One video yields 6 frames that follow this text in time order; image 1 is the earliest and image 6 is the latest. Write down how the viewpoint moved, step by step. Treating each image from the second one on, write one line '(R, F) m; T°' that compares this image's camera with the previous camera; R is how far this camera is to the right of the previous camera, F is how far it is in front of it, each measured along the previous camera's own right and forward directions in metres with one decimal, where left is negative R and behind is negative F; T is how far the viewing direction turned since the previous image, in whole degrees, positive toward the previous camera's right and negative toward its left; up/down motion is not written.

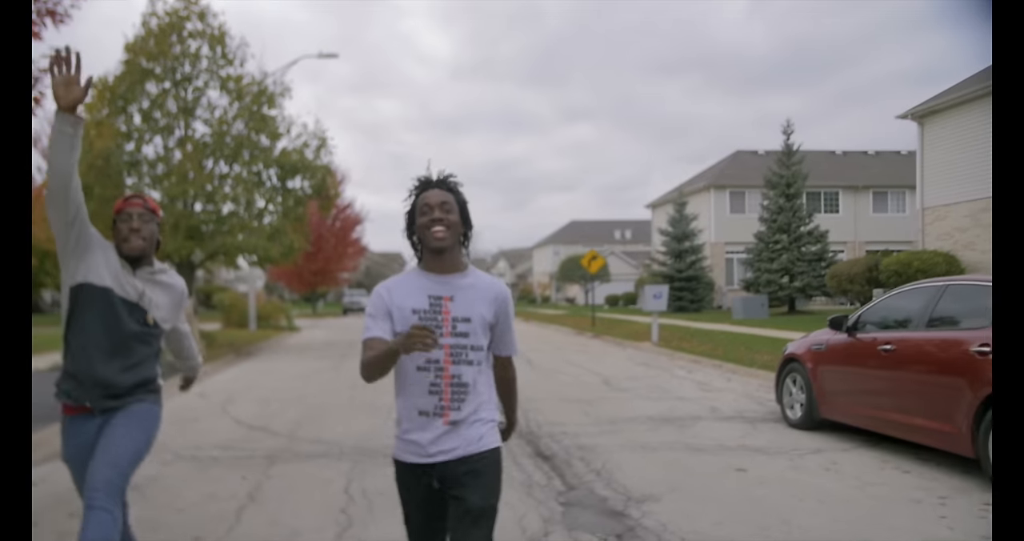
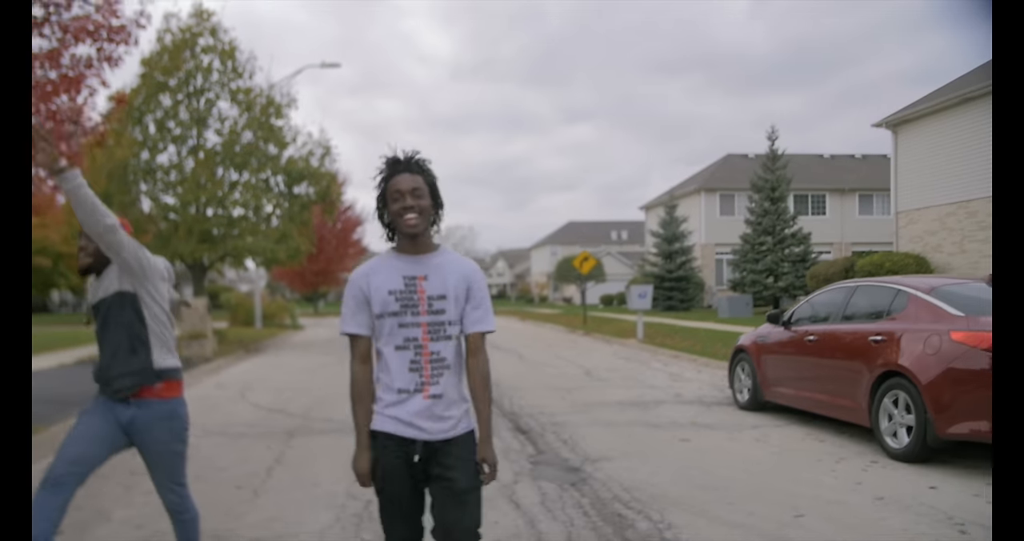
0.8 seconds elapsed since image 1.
(+0.1, -0.8) m; 0°
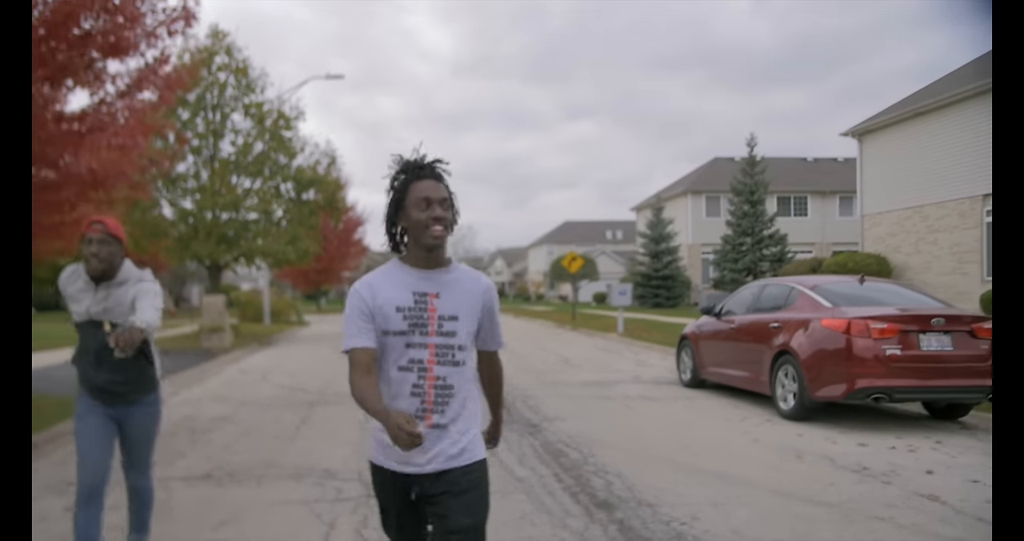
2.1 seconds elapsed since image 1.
(+0.2, -1.2) m; 0°
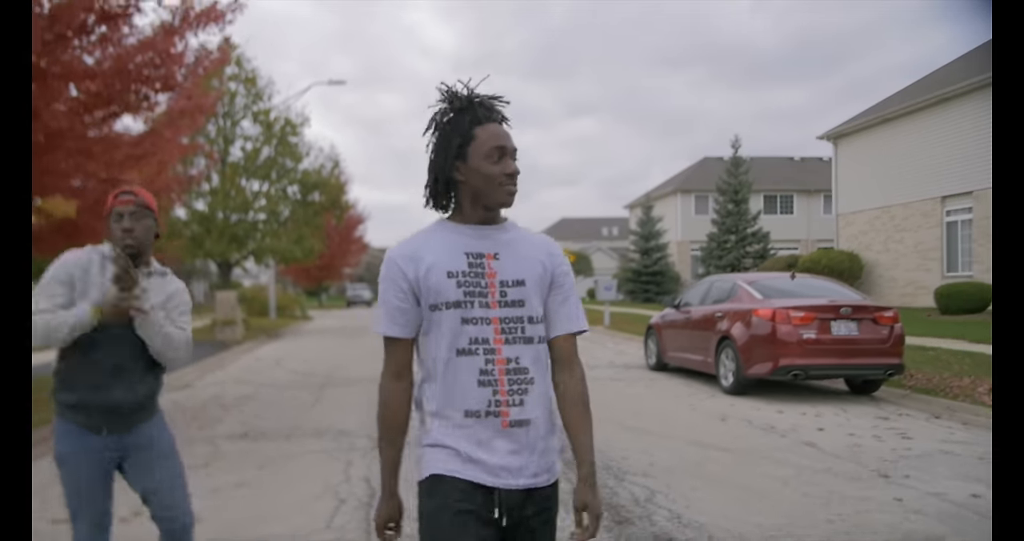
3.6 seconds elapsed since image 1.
(+0.1, -1.0) m; 0°
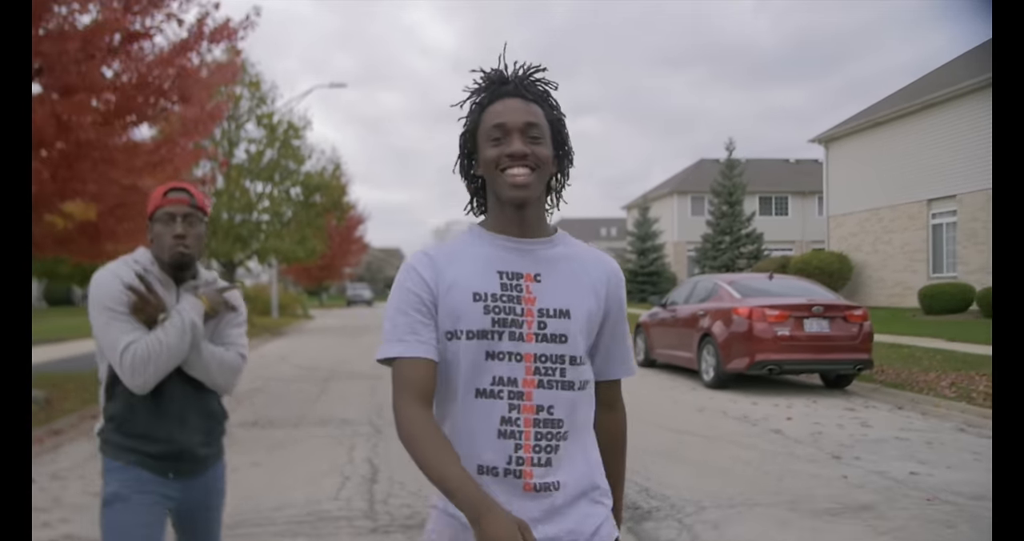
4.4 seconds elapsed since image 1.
(+0.1, -0.4) m; 0°
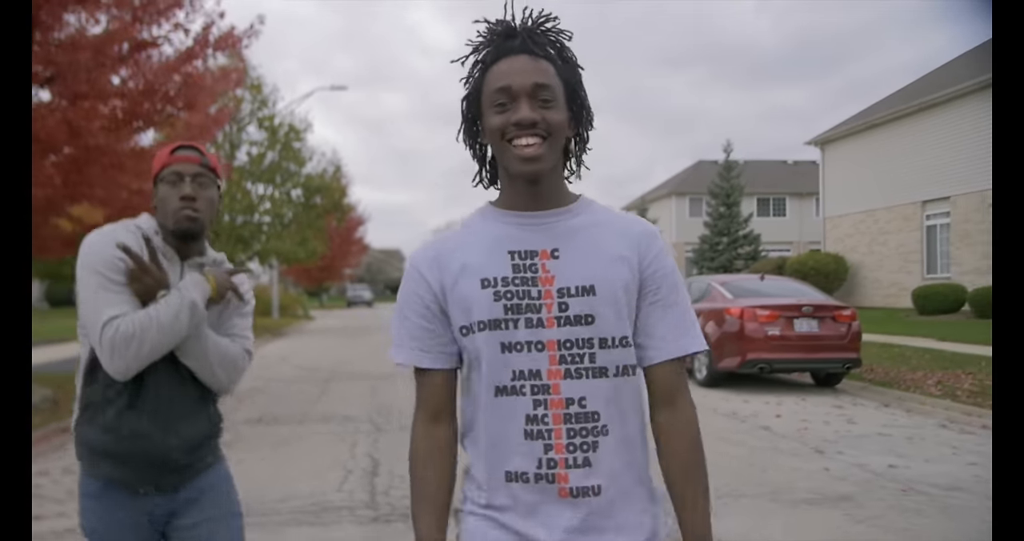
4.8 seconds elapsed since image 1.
(0.0, -0.2) m; 0°
